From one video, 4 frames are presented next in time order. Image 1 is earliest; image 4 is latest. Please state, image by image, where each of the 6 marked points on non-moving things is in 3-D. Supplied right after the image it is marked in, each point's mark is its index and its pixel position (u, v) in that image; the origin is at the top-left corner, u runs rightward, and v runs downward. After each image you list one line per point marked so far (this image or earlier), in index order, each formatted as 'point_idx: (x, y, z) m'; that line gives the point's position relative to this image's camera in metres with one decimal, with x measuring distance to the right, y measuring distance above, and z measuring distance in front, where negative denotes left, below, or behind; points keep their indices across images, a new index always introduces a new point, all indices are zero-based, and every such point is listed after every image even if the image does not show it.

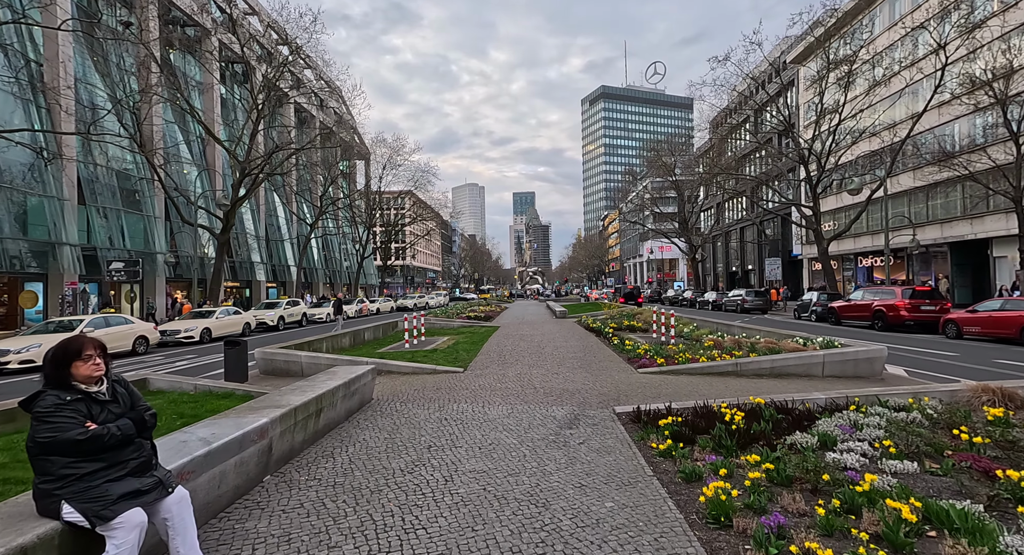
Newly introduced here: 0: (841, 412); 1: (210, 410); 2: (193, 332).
0: (+3.0, -1.2, +4.7) m
1: (-3.0, -1.3, +5.1) m
2: (-11.2, -1.9, +17.7) m
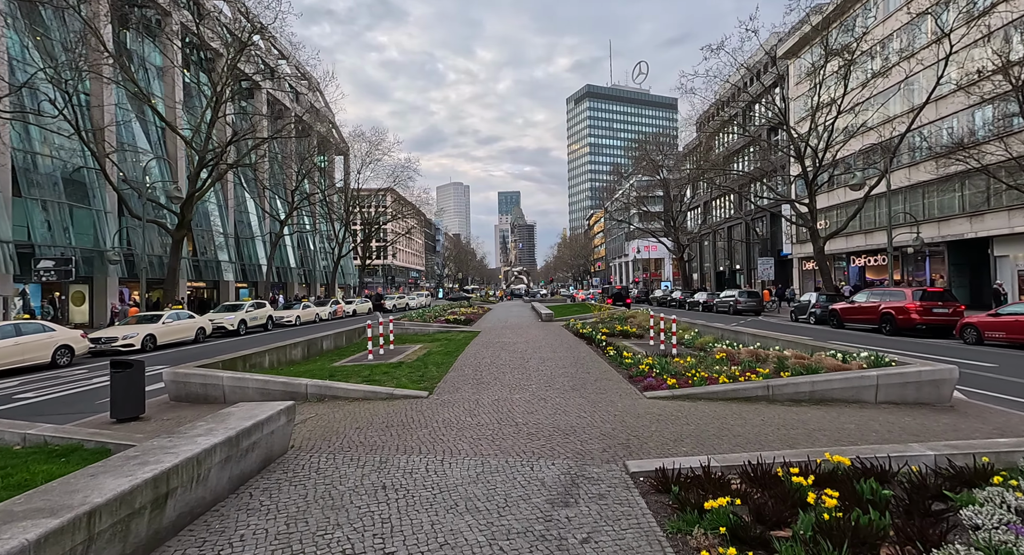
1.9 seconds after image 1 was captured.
0: (+2.8, -1.3, +3.1) m
1: (-3.3, -1.4, +3.3) m
2: (-11.7, -1.9, +15.7) m
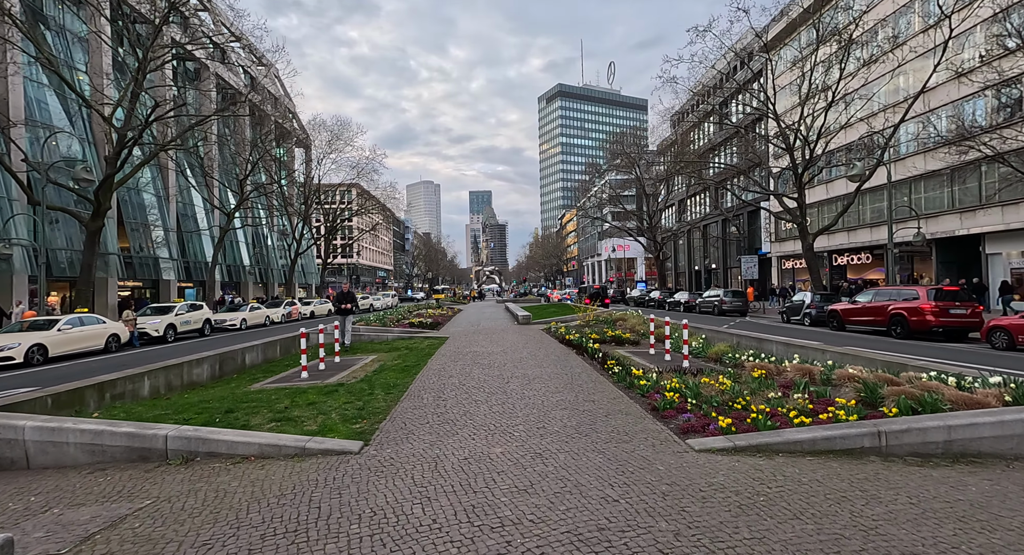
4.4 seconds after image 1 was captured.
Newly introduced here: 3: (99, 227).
0: (+2.9, -1.2, +0.8) m
1: (-3.2, -1.3, +0.7) m
2: (-12.4, -1.8, +12.6) m
3: (-15.7, +1.9, +19.3) m
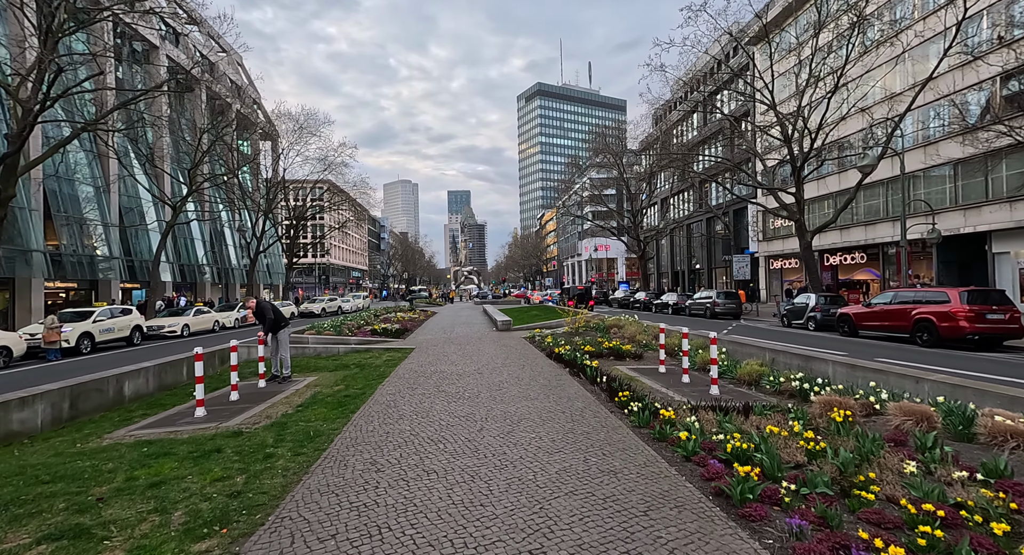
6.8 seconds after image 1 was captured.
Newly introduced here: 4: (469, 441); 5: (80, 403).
0: (+2.9, -1.2, -1.4) m
1: (-3.2, -1.3, -1.8) m
2: (-12.9, -1.8, +9.7) m
3: (-16.4, +1.9, +16.2) m
4: (-0.4, -1.6, +5.0) m
5: (-5.4, -1.5, +6.4) m
